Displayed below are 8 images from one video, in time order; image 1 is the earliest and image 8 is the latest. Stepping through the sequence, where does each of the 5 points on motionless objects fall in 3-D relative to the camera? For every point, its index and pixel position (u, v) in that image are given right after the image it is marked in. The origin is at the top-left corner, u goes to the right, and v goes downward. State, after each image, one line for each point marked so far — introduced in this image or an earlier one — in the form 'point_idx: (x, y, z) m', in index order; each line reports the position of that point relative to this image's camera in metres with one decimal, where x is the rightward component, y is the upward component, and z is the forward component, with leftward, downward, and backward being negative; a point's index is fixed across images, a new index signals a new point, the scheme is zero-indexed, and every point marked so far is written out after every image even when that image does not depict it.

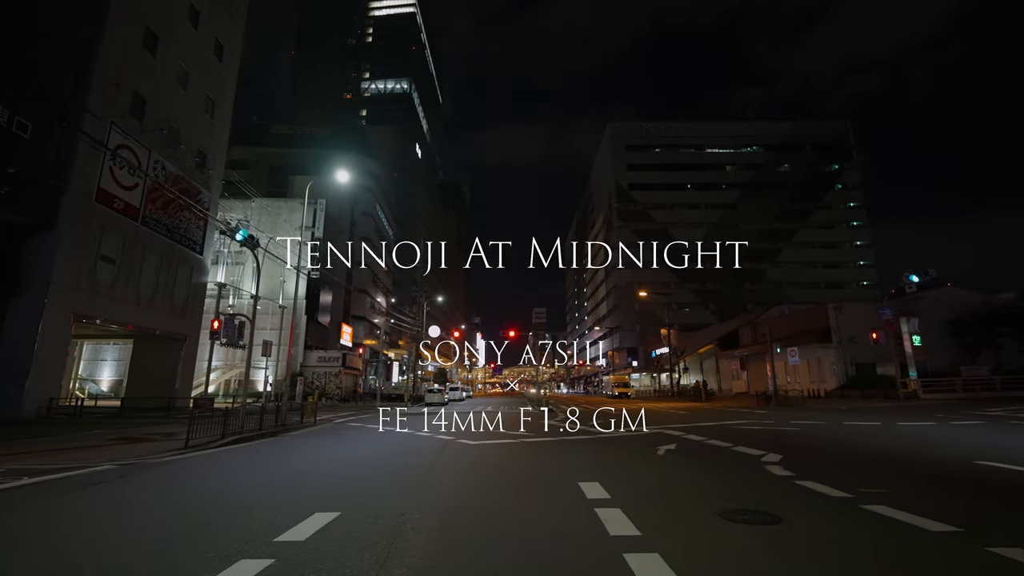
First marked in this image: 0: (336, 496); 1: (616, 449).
0: (-2.4, -2.8, +6.9) m
1: (+2.2, -3.5, +11.2) m
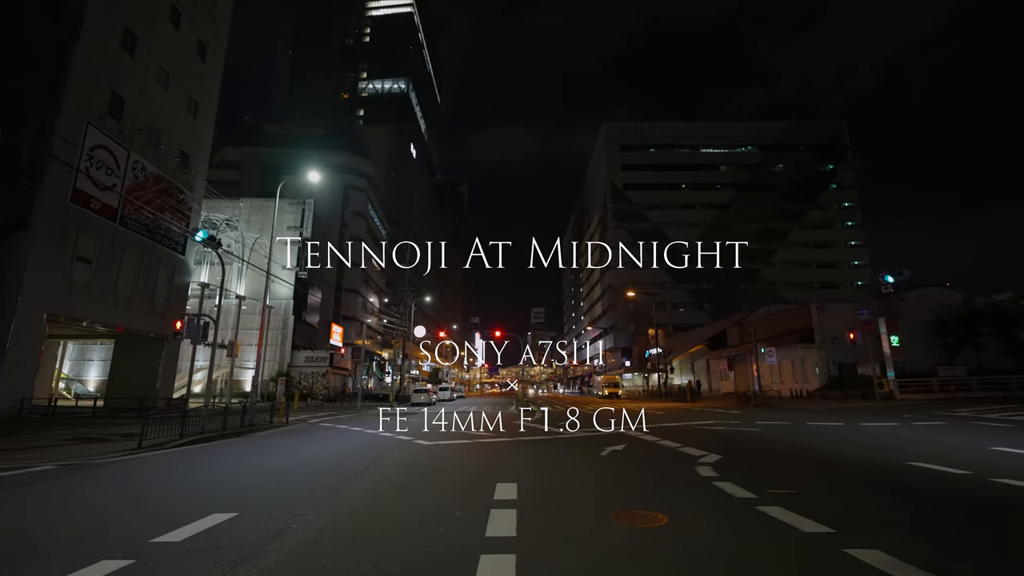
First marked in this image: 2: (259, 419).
0: (-3.4, -2.8, +6.9) m
1: (+1.1, -3.5, +11.2) m
2: (-9.0, -4.6, +18.0) m
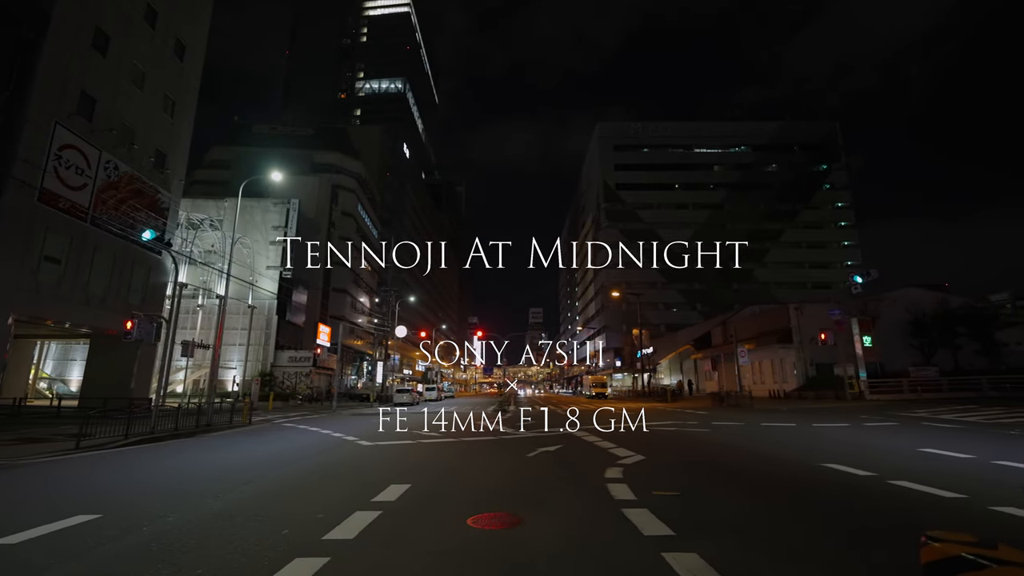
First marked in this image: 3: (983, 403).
0: (-4.8, -2.8, +6.9) m
1: (-0.3, -3.5, +11.2) m
2: (-10.4, -4.6, +18.0) m
3: (+17.0, -4.0, +18.2) m
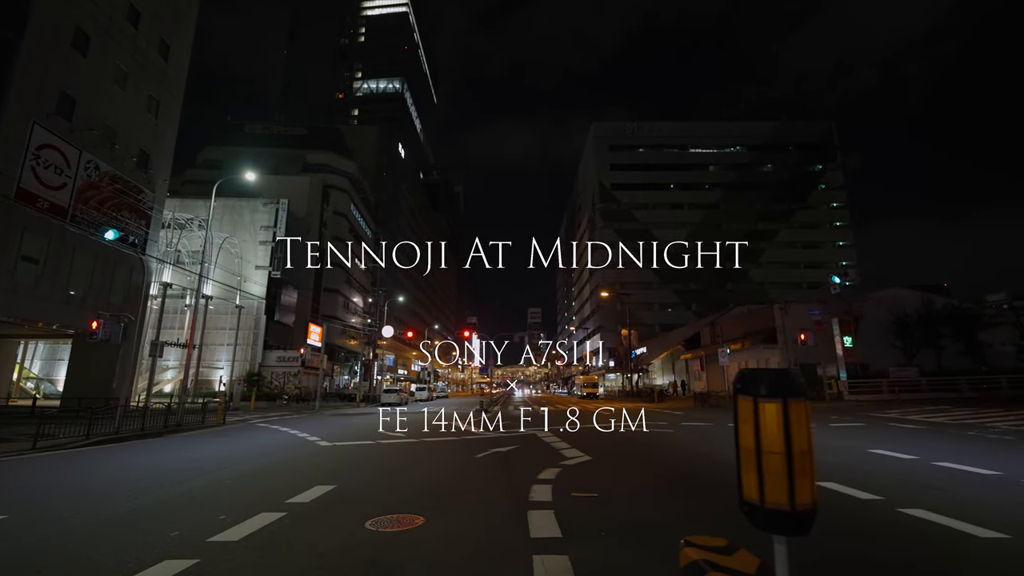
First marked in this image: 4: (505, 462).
0: (-5.8, -2.8, +6.9) m
1: (-1.2, -3.5, +11.1) m
2: (-11.4, -4.6, +18.0) m
3: (+16.0, -4.0, +18.1) m
4: (-0.2, -3.0, +9.0) m
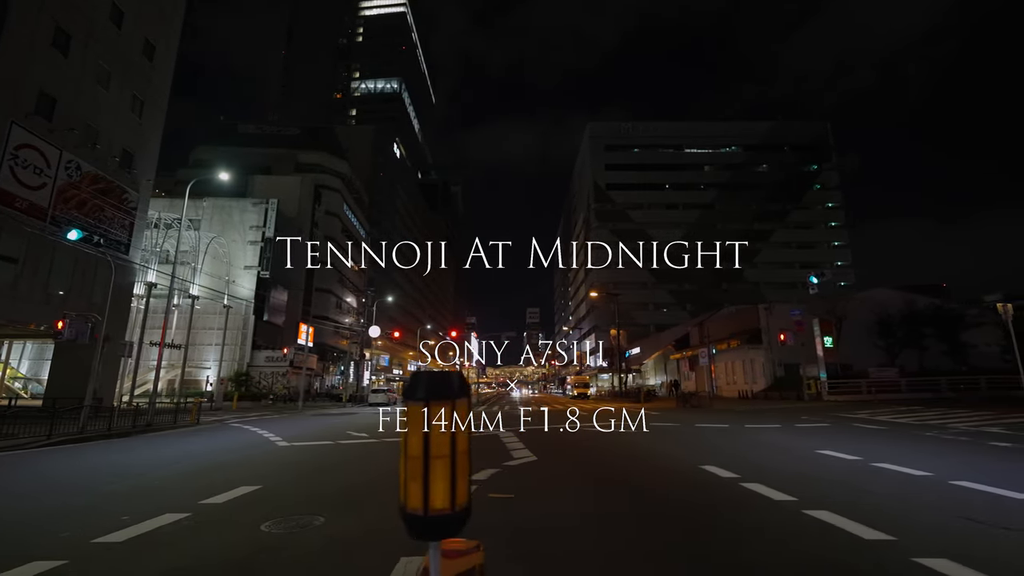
0: (-6.8, -2.8, +6.9) m
1: (-2.2, -3.5, +11.1) m
2: (-12.3, -4.6, +18.0) m
3: (+15.1, -4.0, +18.1) m
4: (-1.1, -3.0, +9.0) m
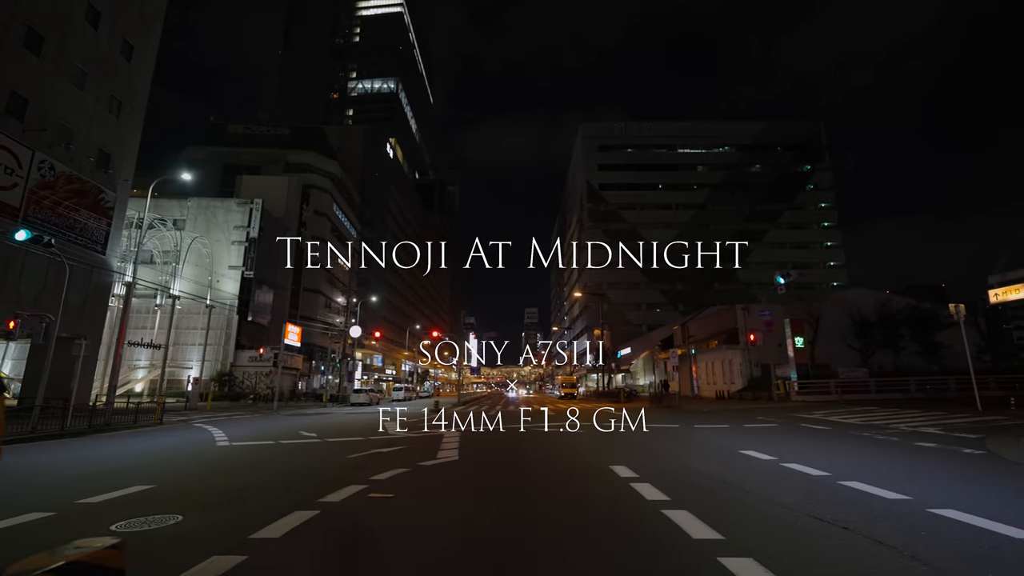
0: (-8.2, -2.8, +6.9) m
1: (-3.6, -3.5, +11.1) m
2: (-13.7, -4.6, +18.0) m
3: (+13.7, -4.1, +18.1) m
4: (-2.5, -3.1, +9.0) m
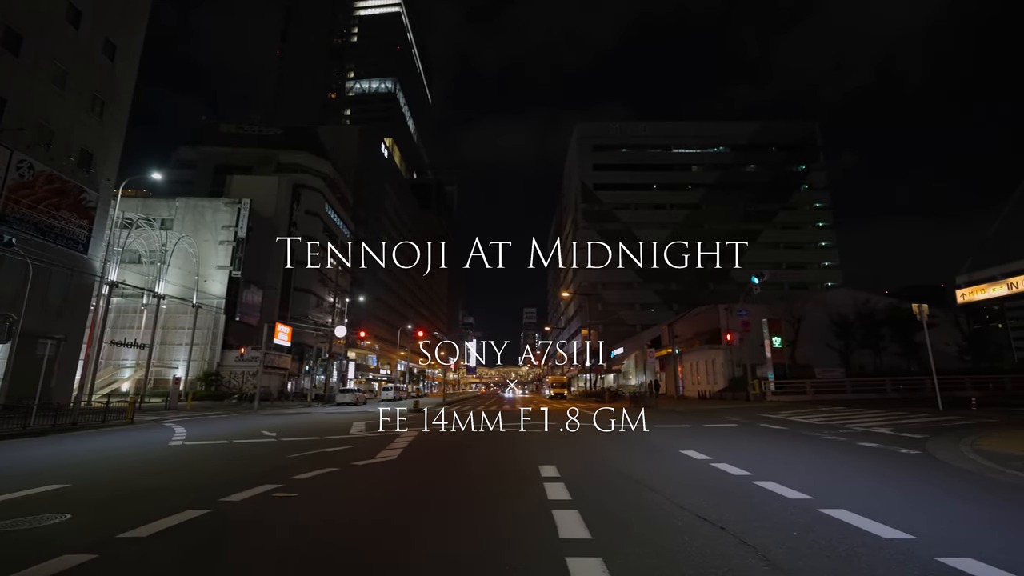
0: (-9.3, -2.8, +6.9) m
1: (-4.7, -3.5, +11.1) m
2: (-14.8, -4.6, +18.0) m
3: (+12.6, -4.0, +18.1) m
4: (-3.6, -3.0, +9.0) m
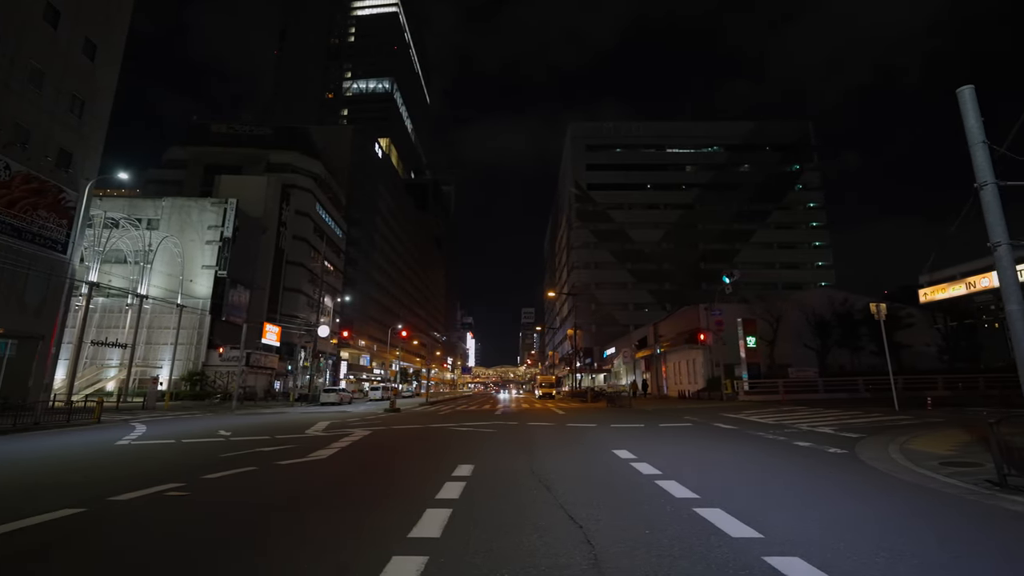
0: (-10.5, -2.8, +6.9) m
1: (-5.9, -3.5, +11.1) m
2: (-16.1, -4.6, +18.0) m
3: (+11.3, -4.0, +18.1) m
4: (-4.9, -3.0, +9.0) m
